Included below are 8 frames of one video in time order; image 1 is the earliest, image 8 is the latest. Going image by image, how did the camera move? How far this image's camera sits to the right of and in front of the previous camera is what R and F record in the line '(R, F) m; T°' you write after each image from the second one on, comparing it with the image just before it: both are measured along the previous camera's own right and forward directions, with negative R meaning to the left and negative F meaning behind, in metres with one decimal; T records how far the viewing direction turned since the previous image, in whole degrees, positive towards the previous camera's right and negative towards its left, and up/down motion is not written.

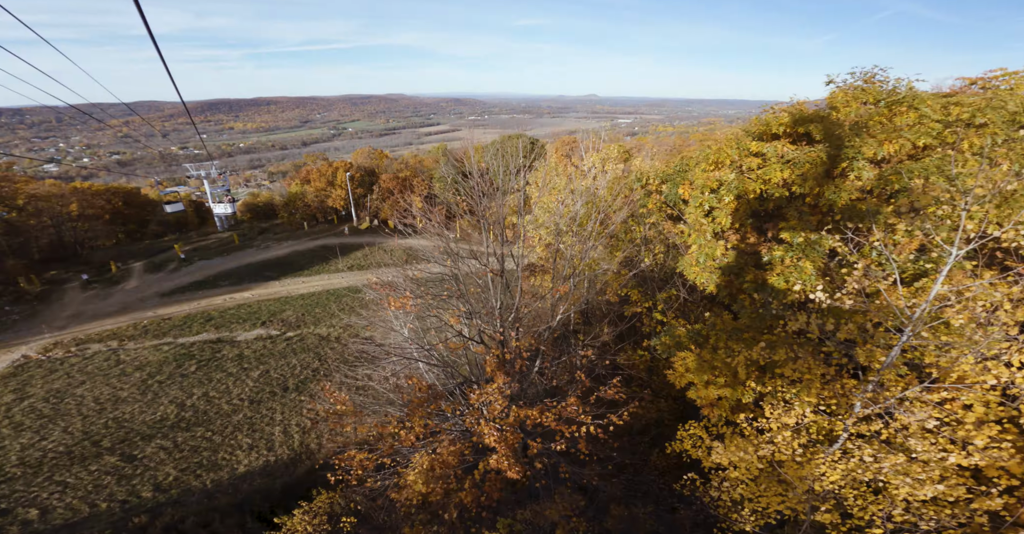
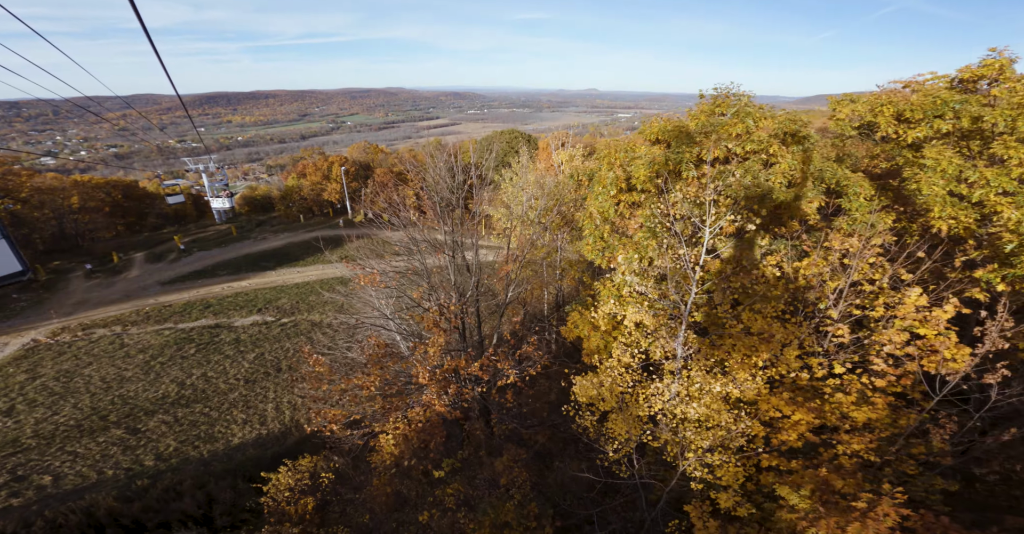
(+1.2, -1.6) m; 0°
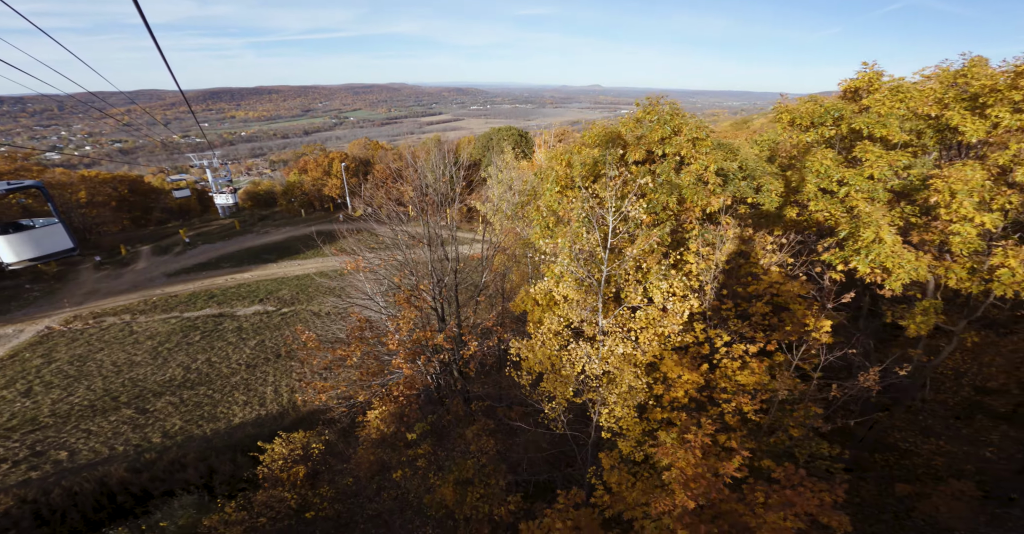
(+0.9, -1.3) m; 0°
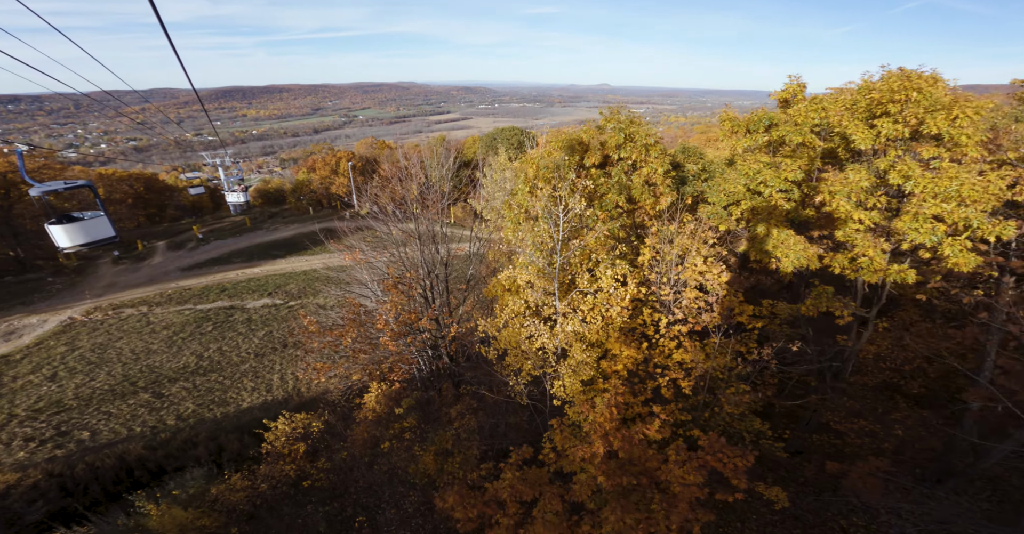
(+0.8, -1.2) m; -1°
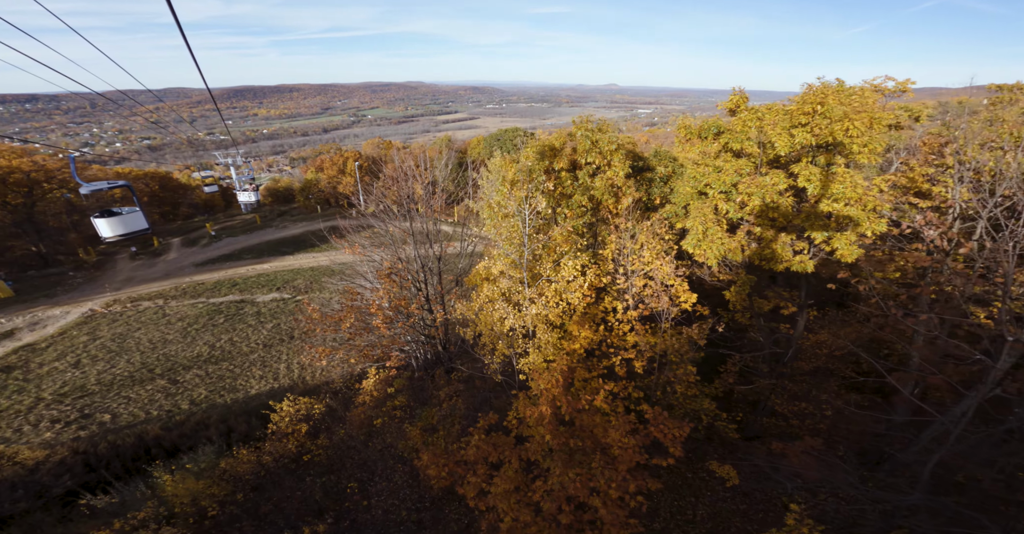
(+0.8, -1.3) m; -1°
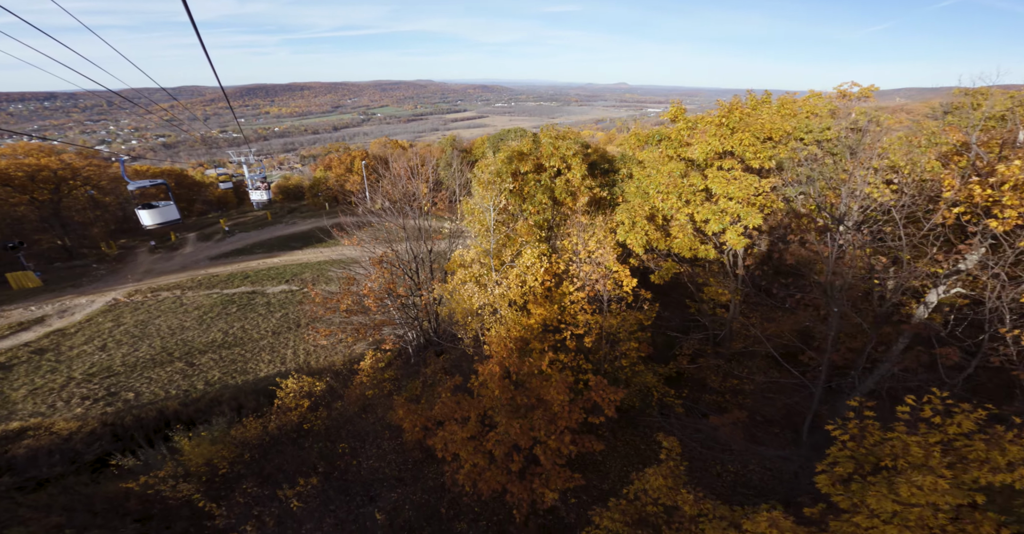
(+1.2, -1.9) m; -1°
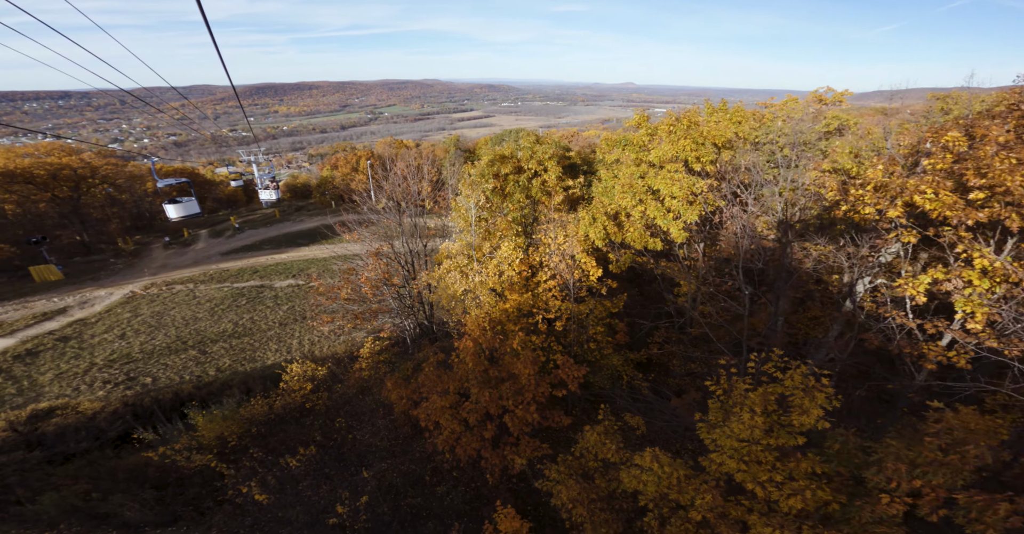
(+0.9, -1.6) m; -1°
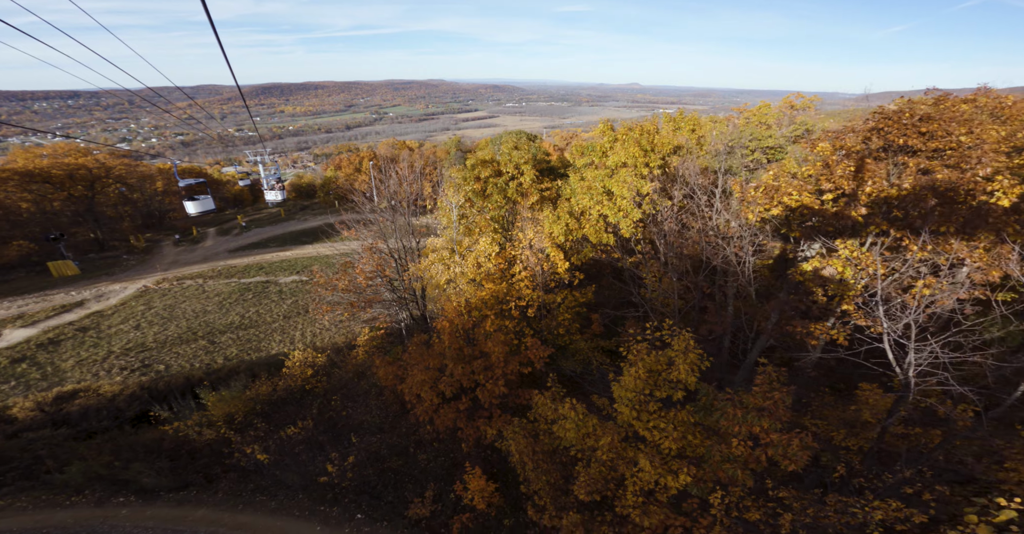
(+1.1, -1.8) m; -1°
